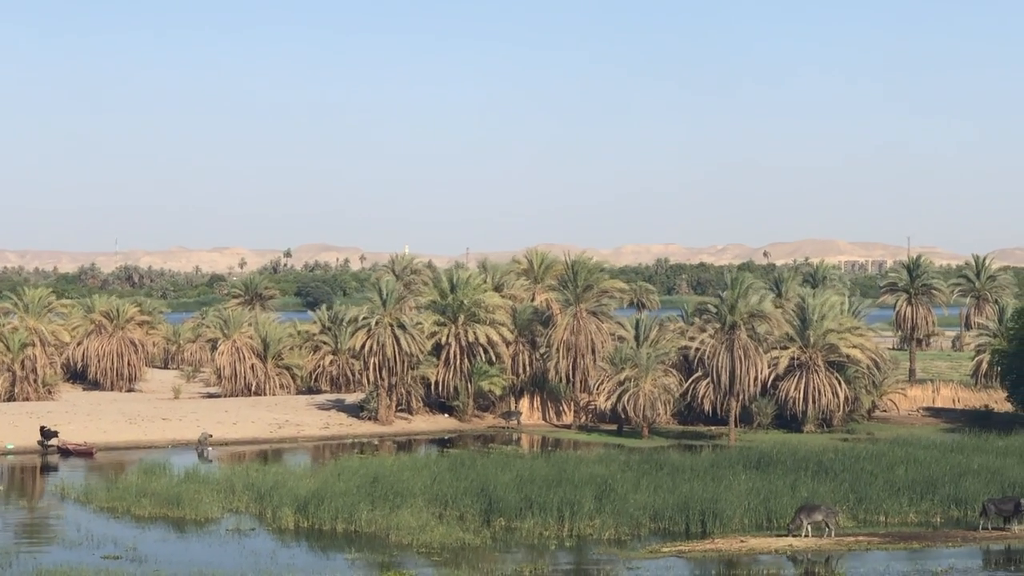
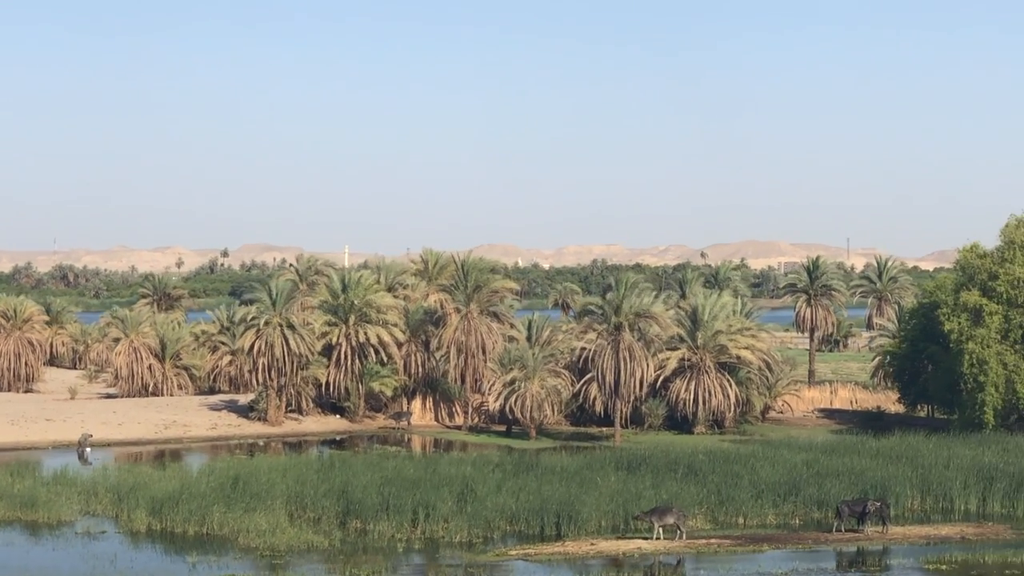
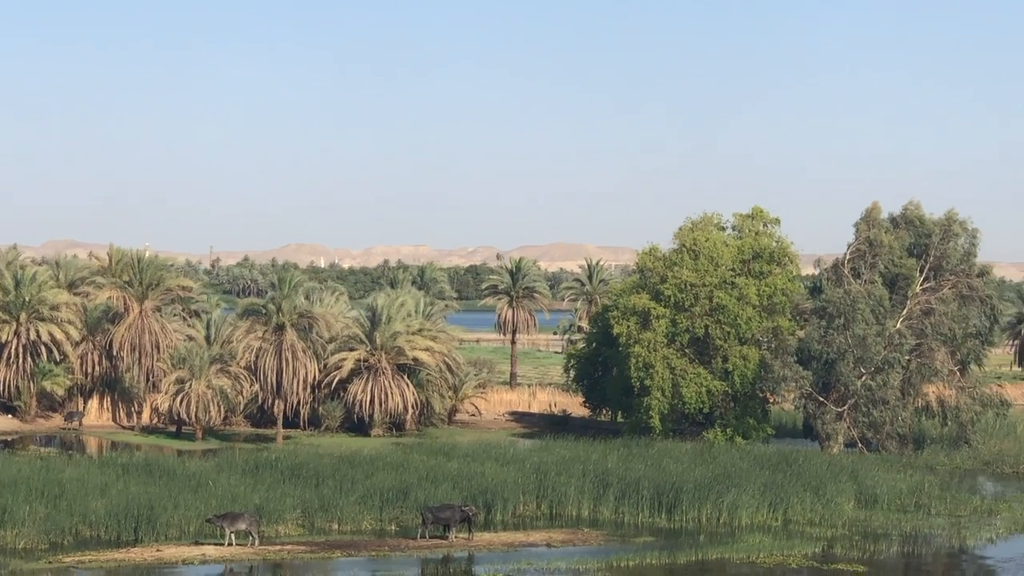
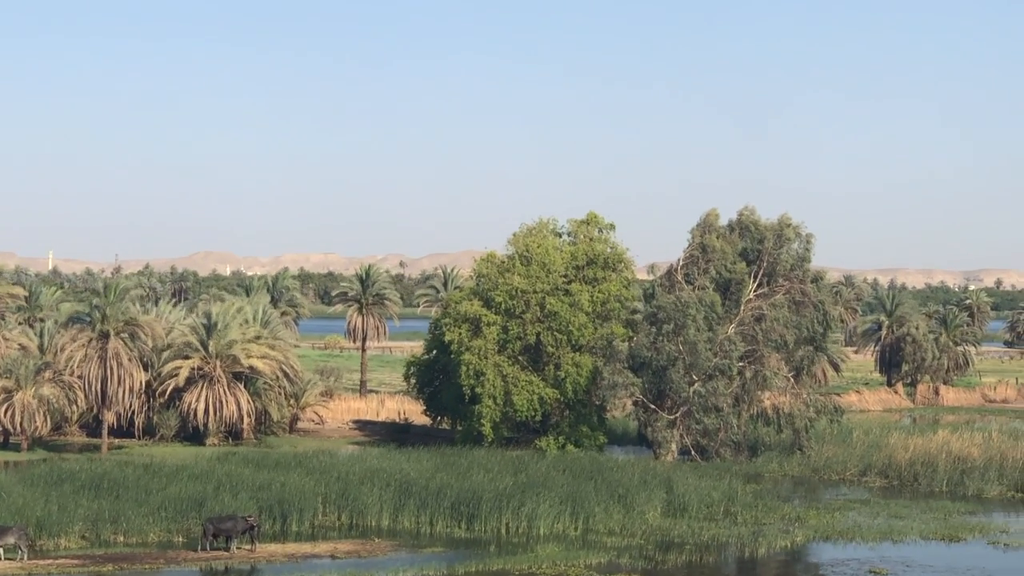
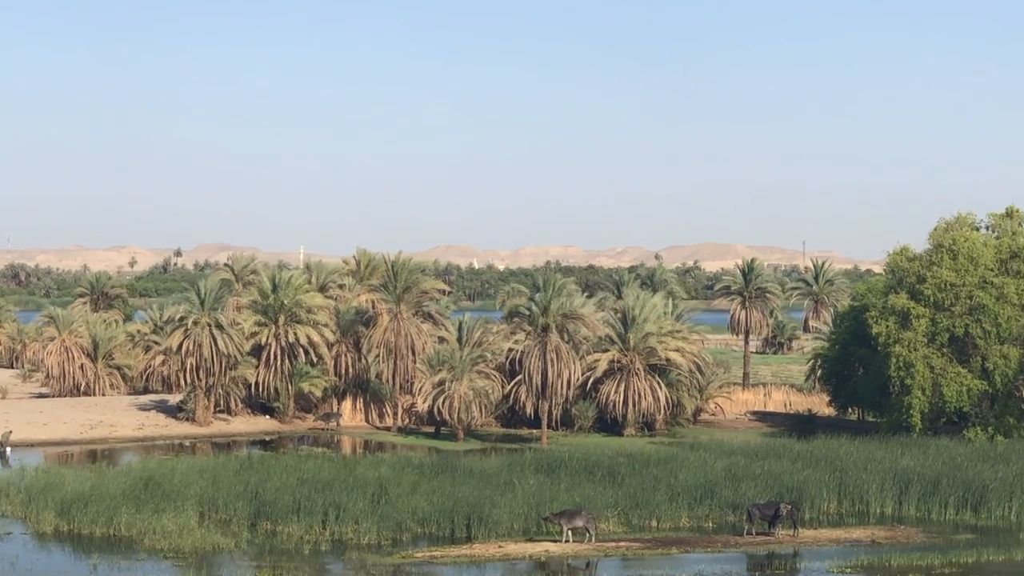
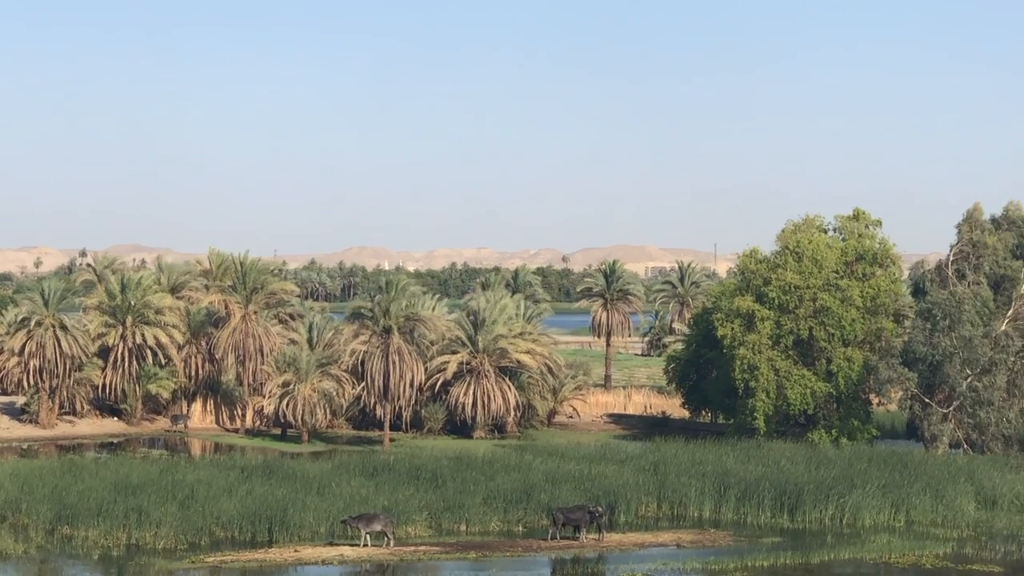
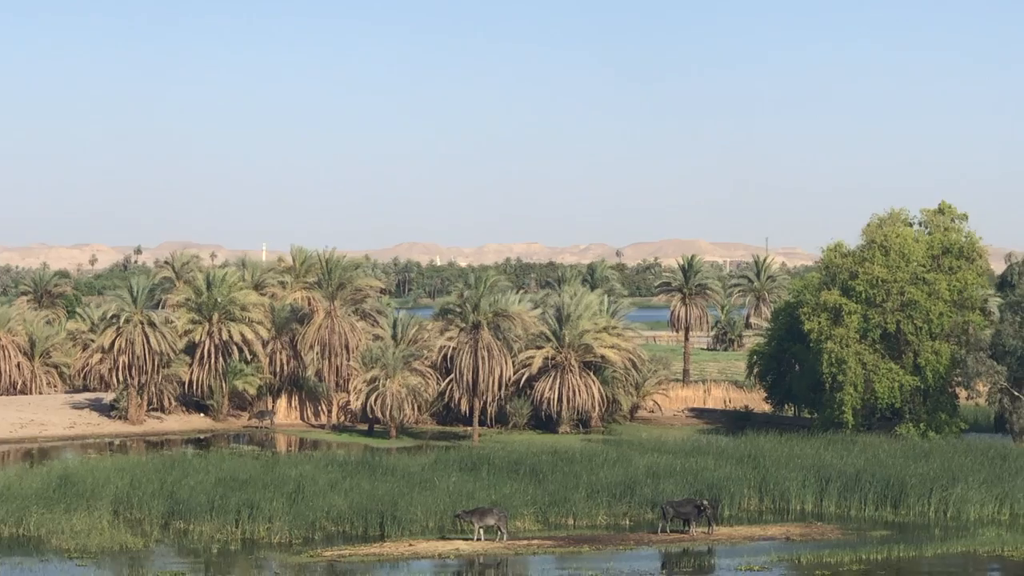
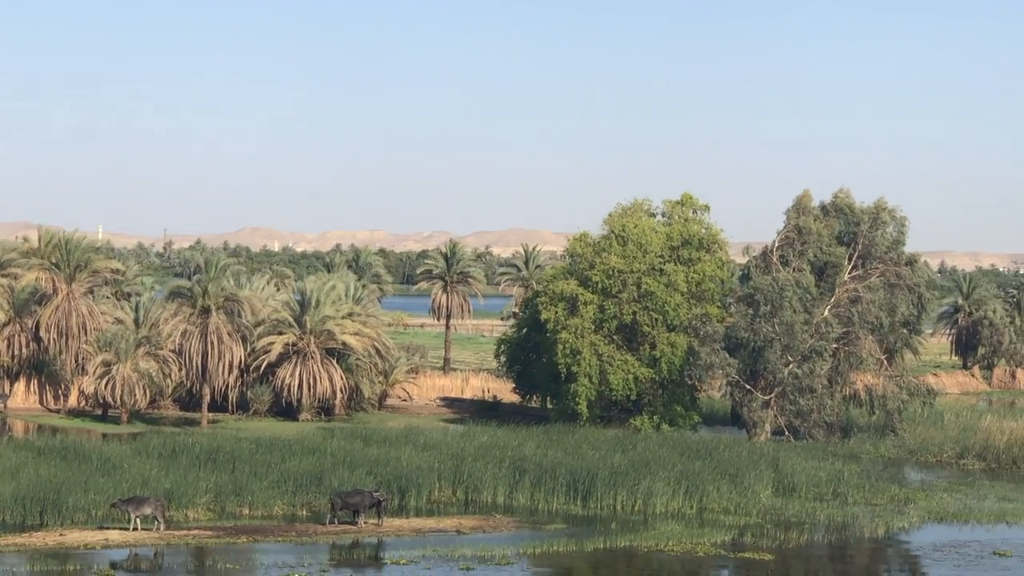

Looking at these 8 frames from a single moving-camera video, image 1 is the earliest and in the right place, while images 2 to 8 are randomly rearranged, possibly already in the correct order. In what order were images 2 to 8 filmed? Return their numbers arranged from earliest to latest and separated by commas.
2, 5, 7, 6, 3, 8, 4
